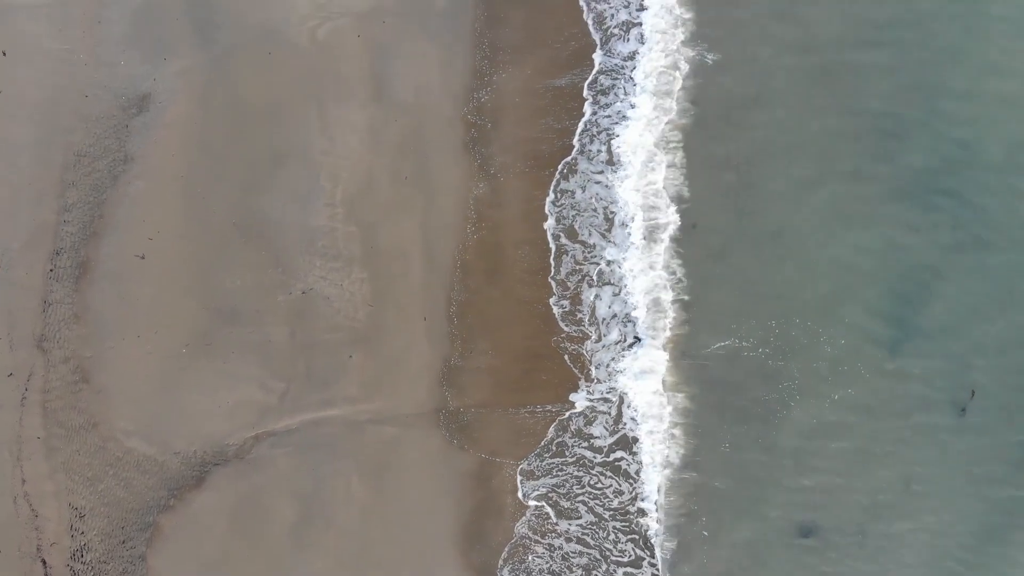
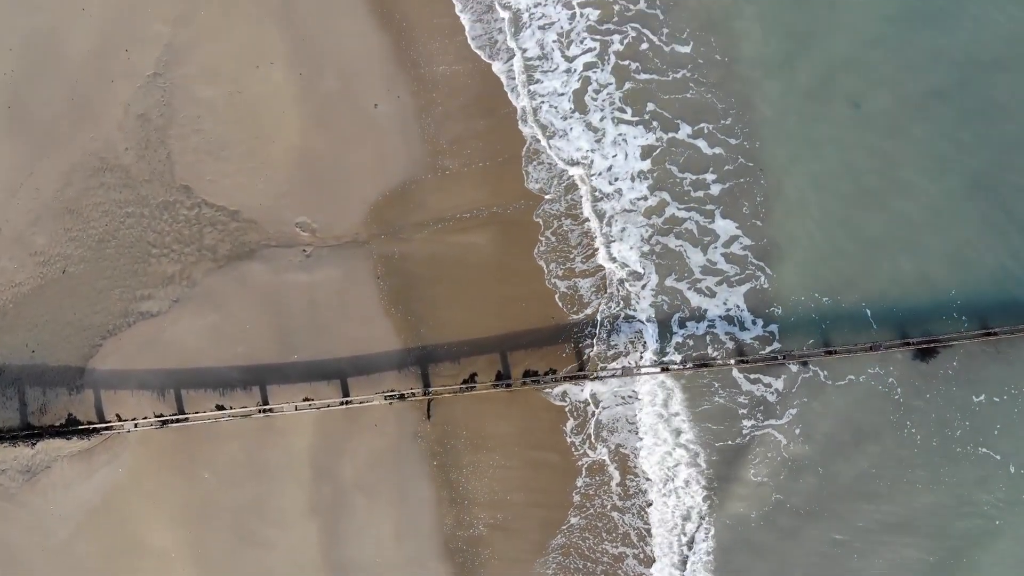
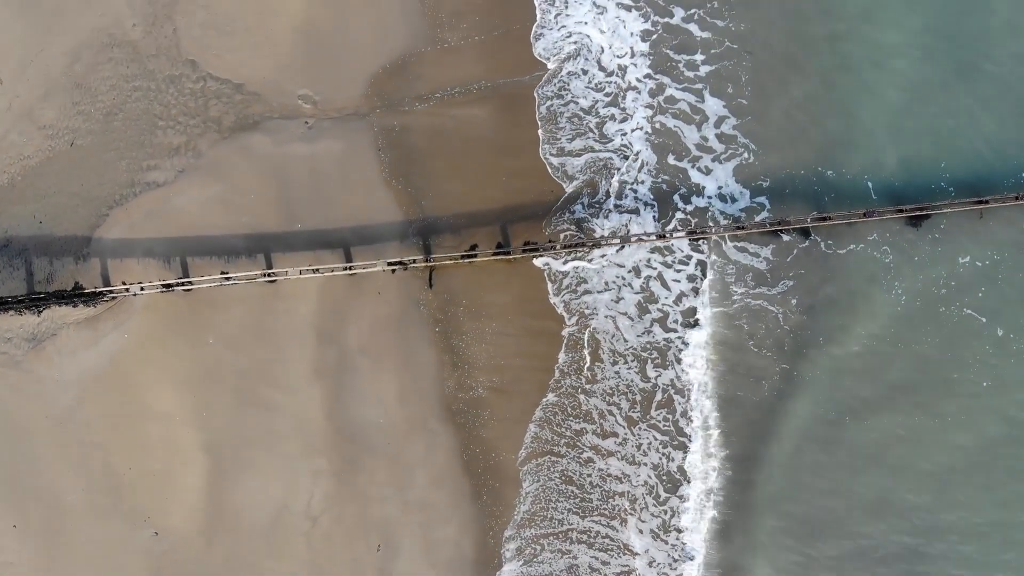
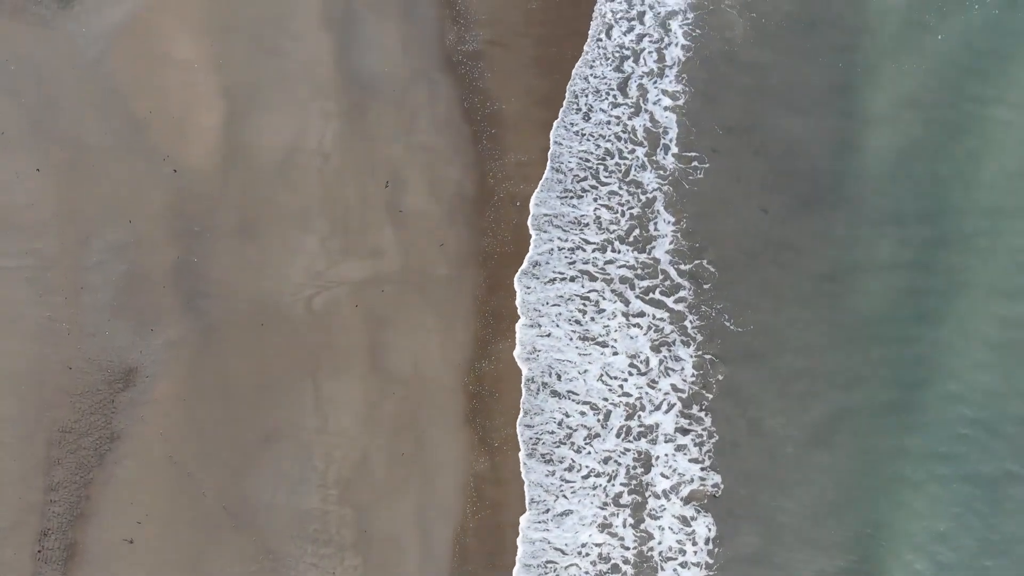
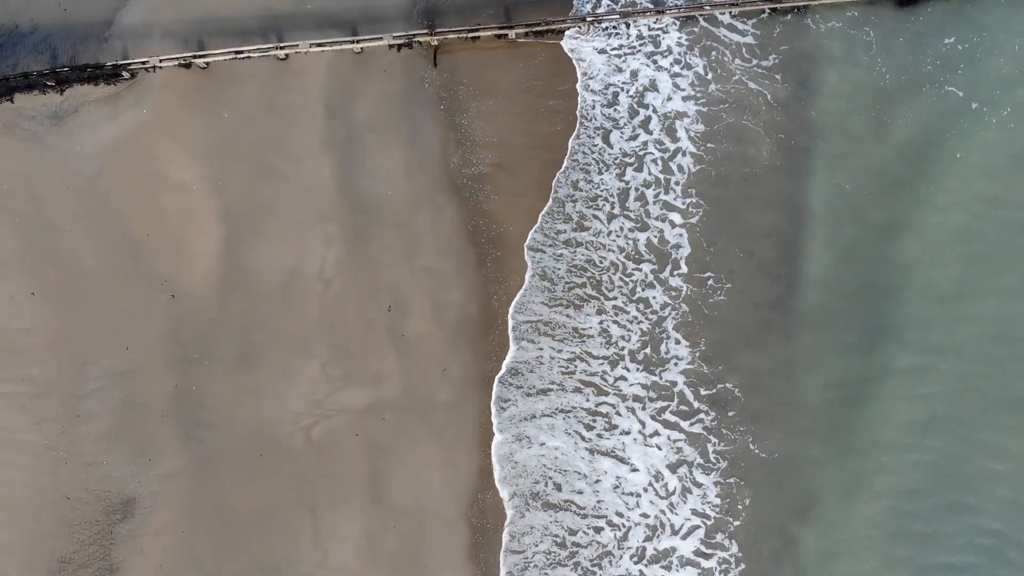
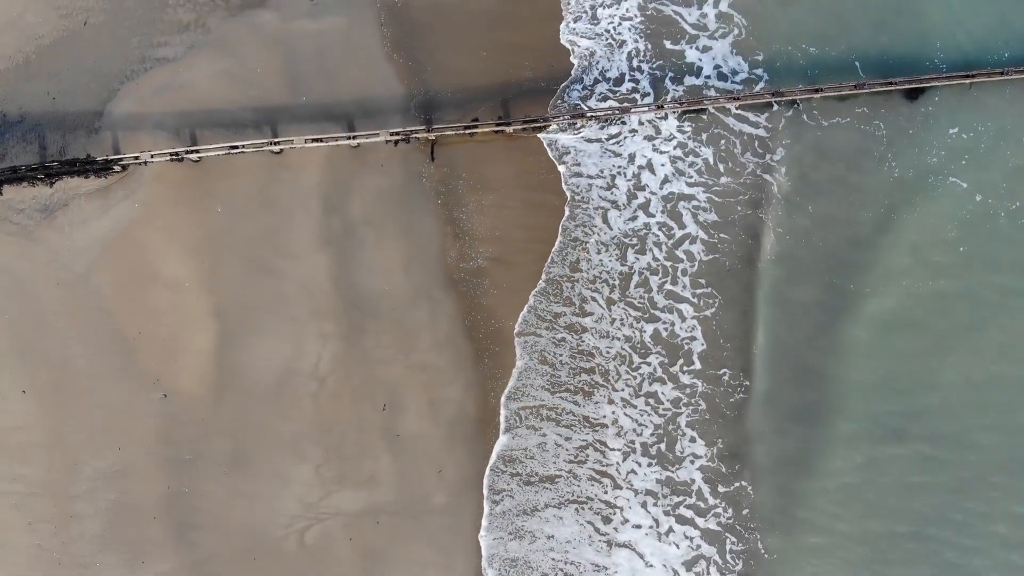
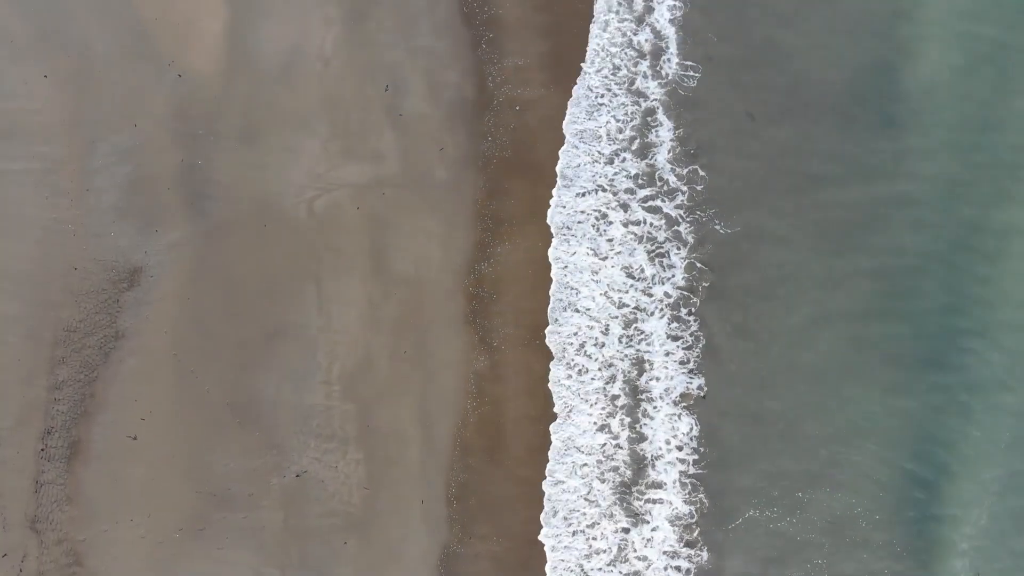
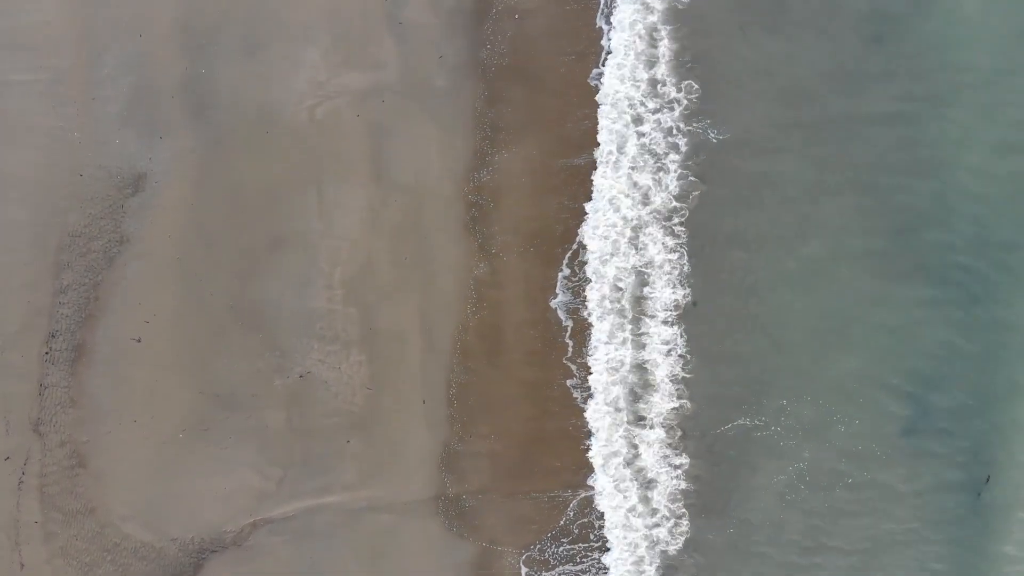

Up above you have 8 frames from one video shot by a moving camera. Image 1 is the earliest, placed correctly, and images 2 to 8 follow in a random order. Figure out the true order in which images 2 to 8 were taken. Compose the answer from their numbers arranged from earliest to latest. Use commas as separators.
8, 7, 4, 5, 6, 3, 2
